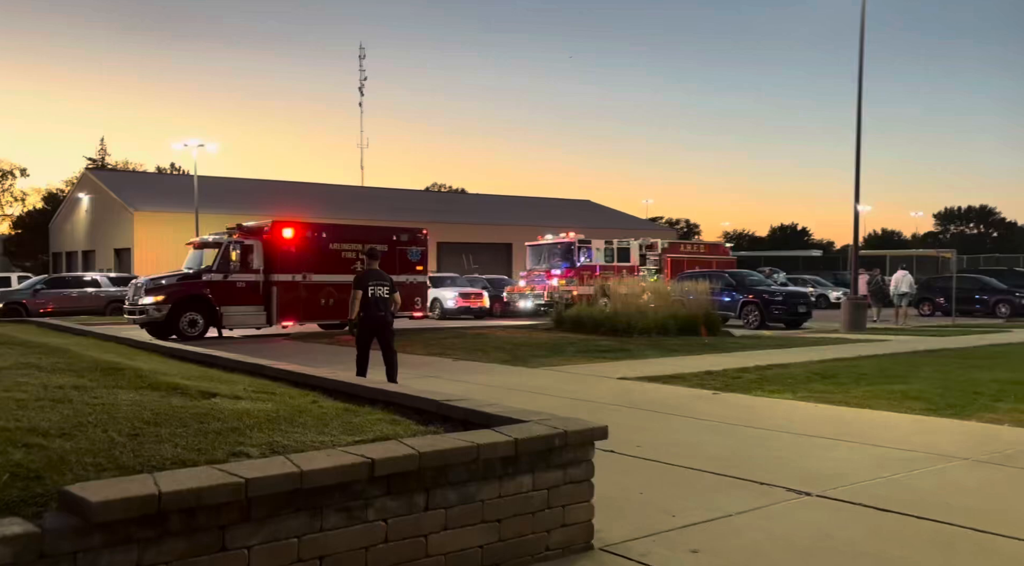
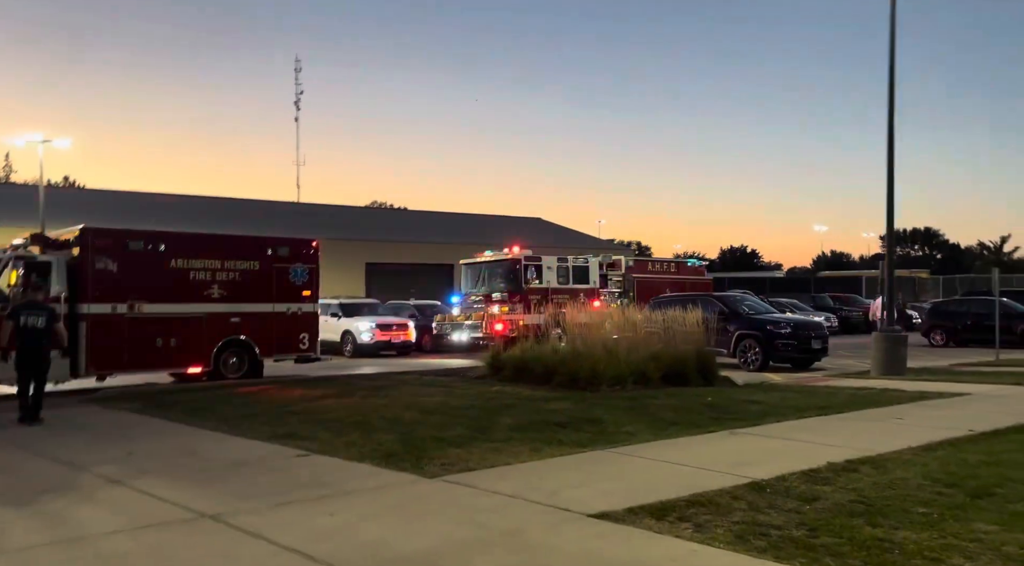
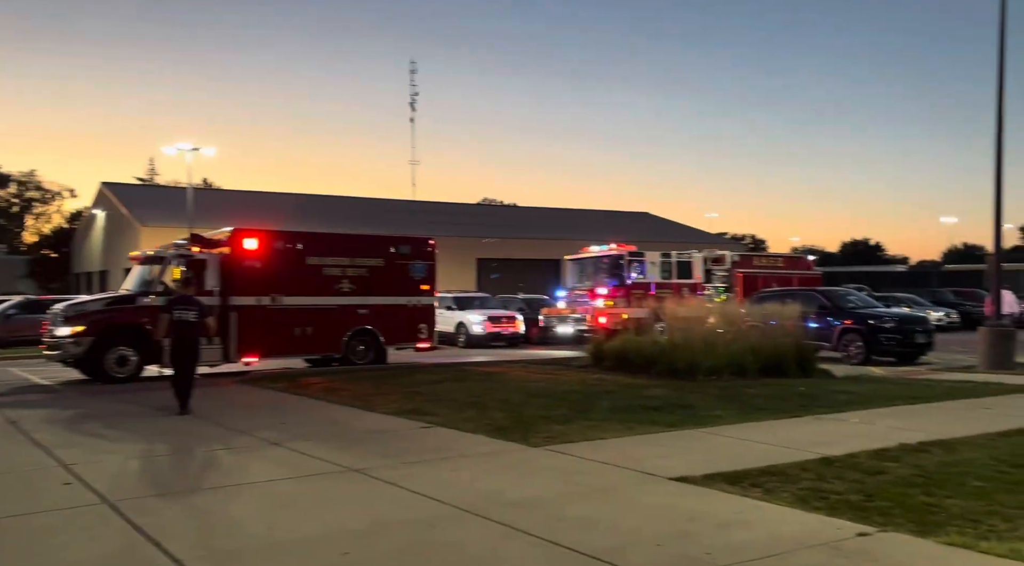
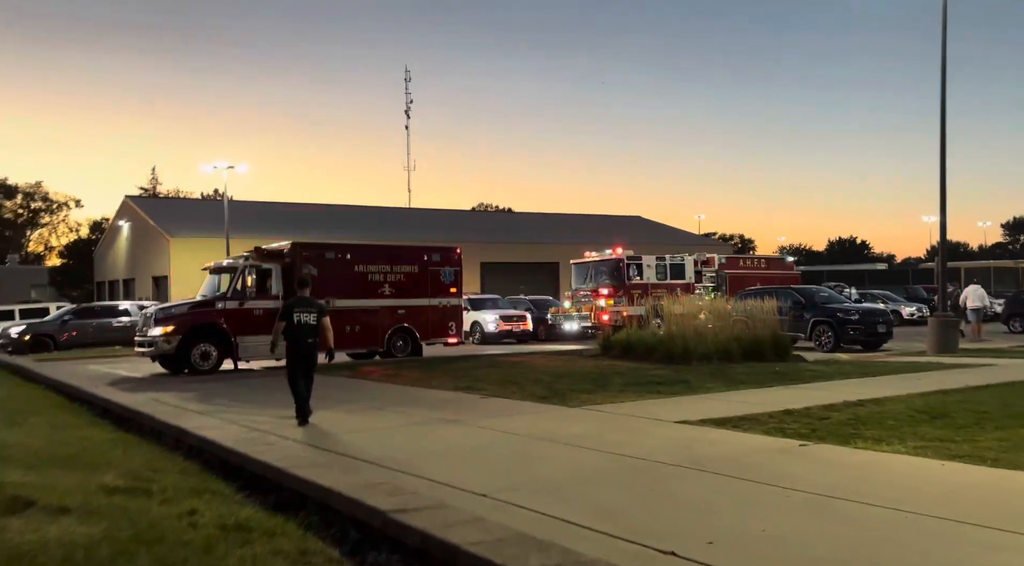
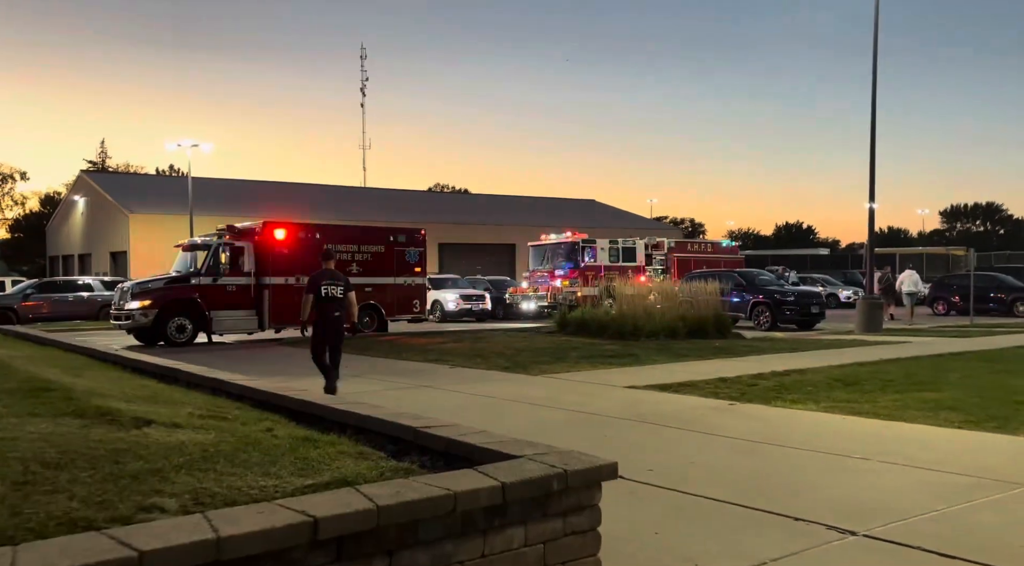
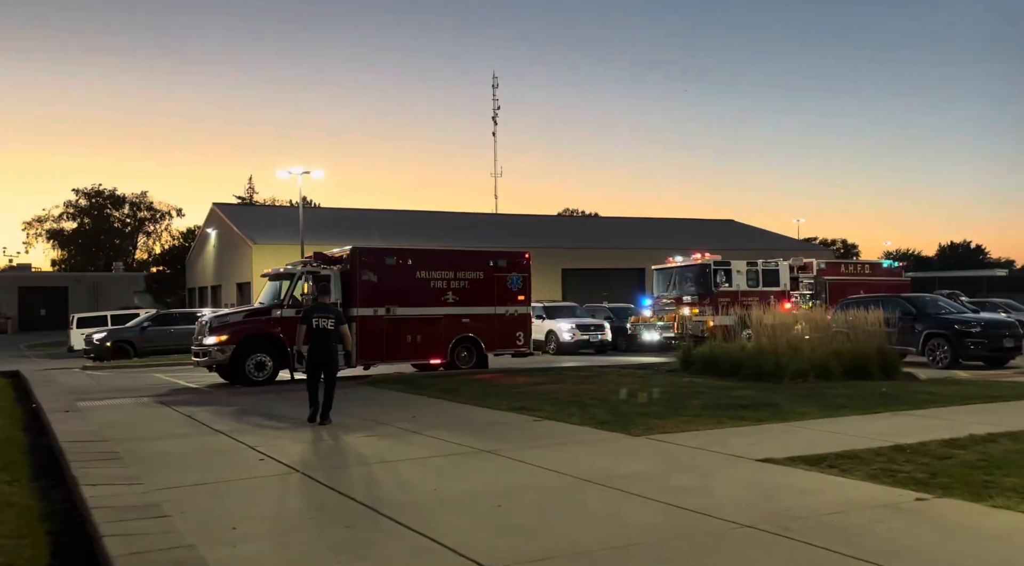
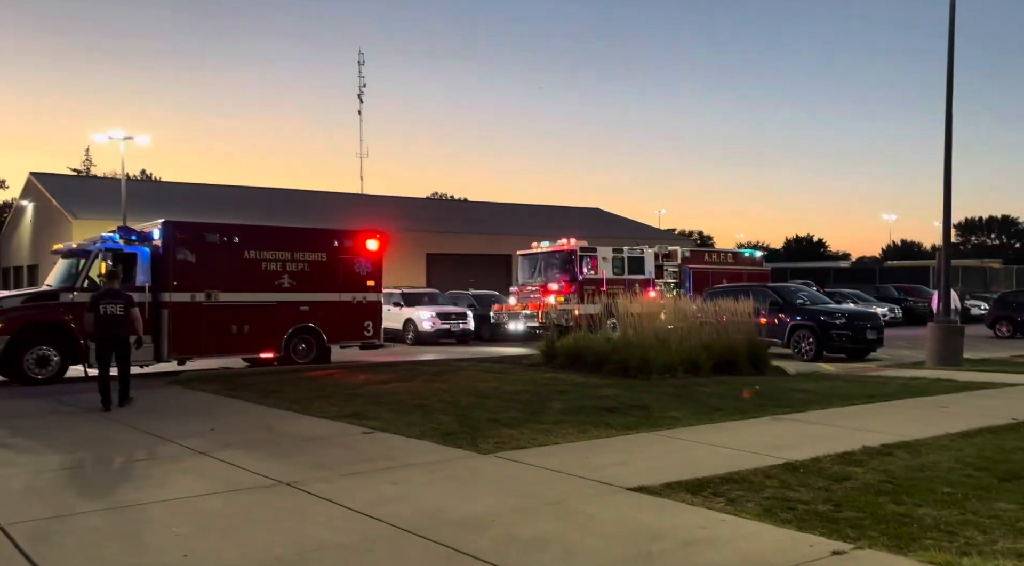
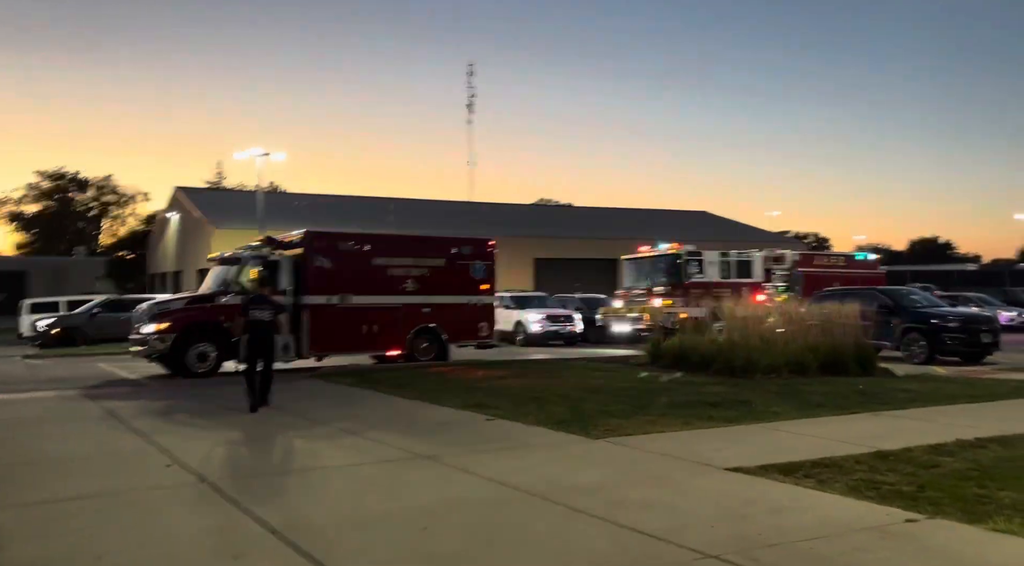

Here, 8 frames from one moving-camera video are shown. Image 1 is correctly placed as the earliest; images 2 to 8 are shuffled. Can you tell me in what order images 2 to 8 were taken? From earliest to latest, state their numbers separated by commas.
5, 4, 6, 8, 3, 7, 2
